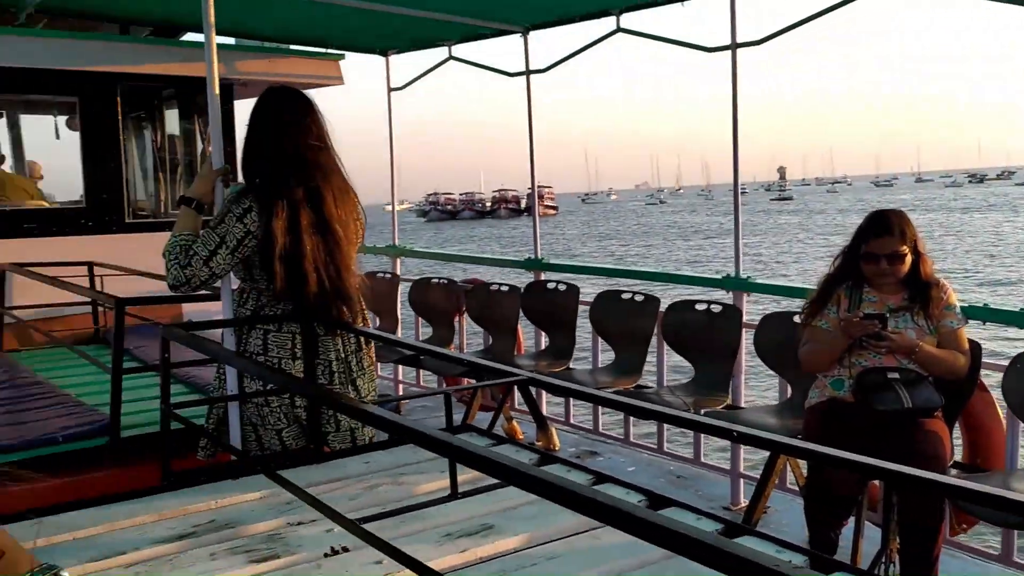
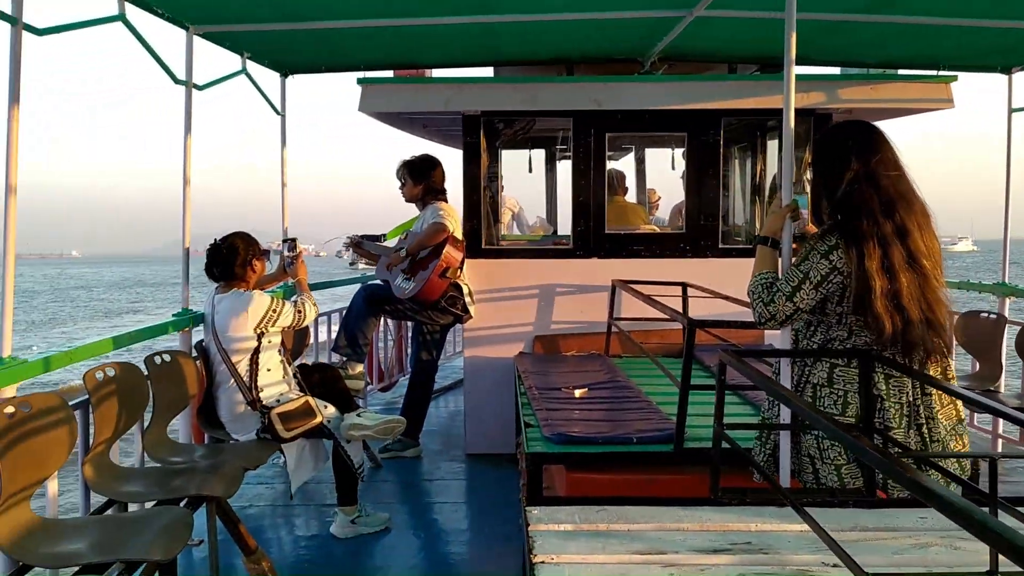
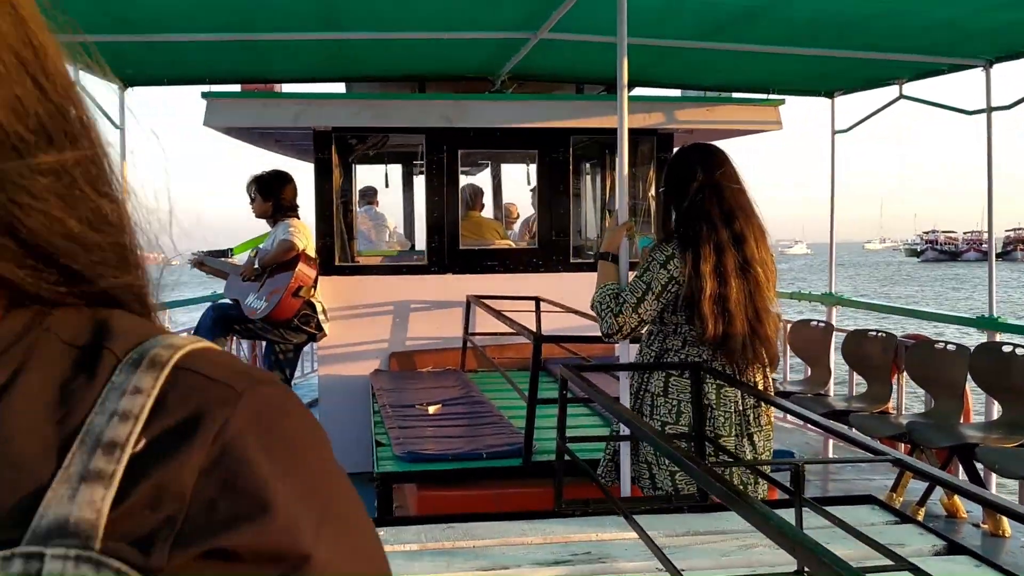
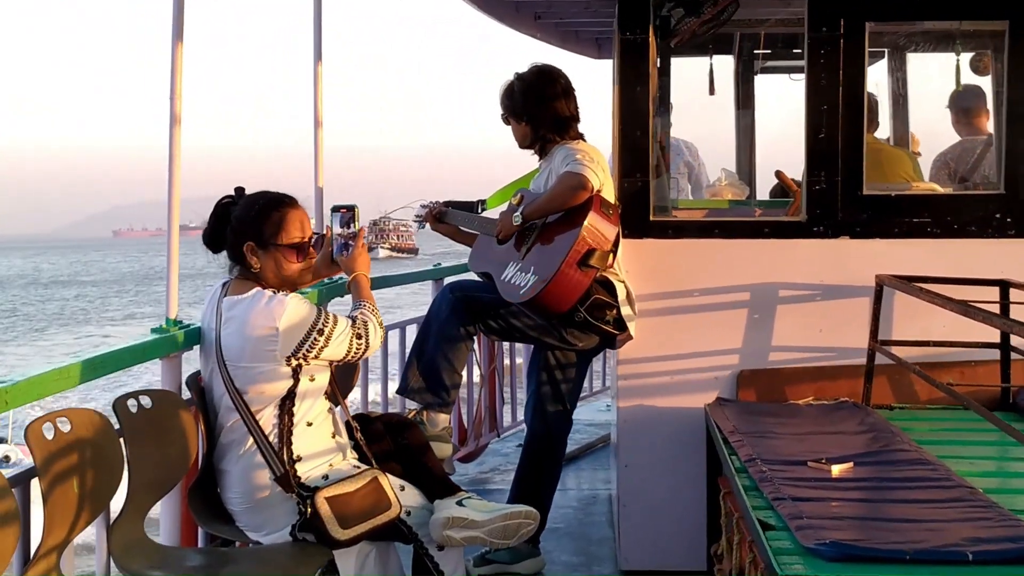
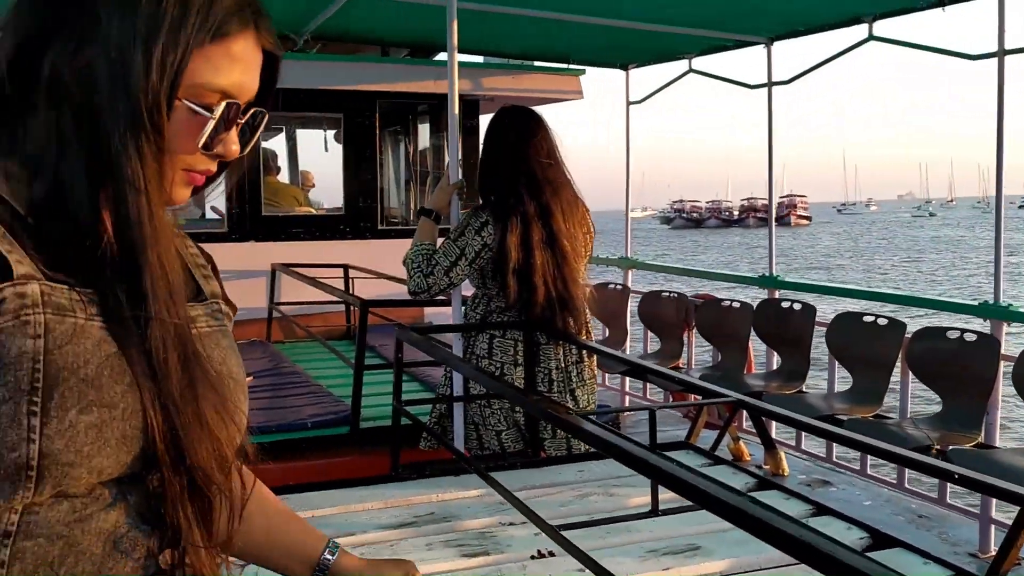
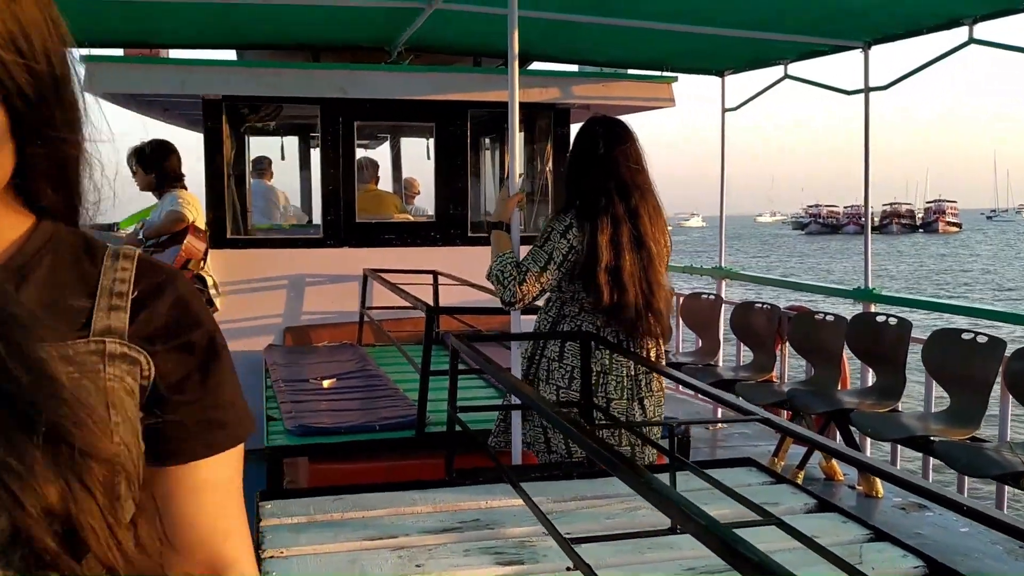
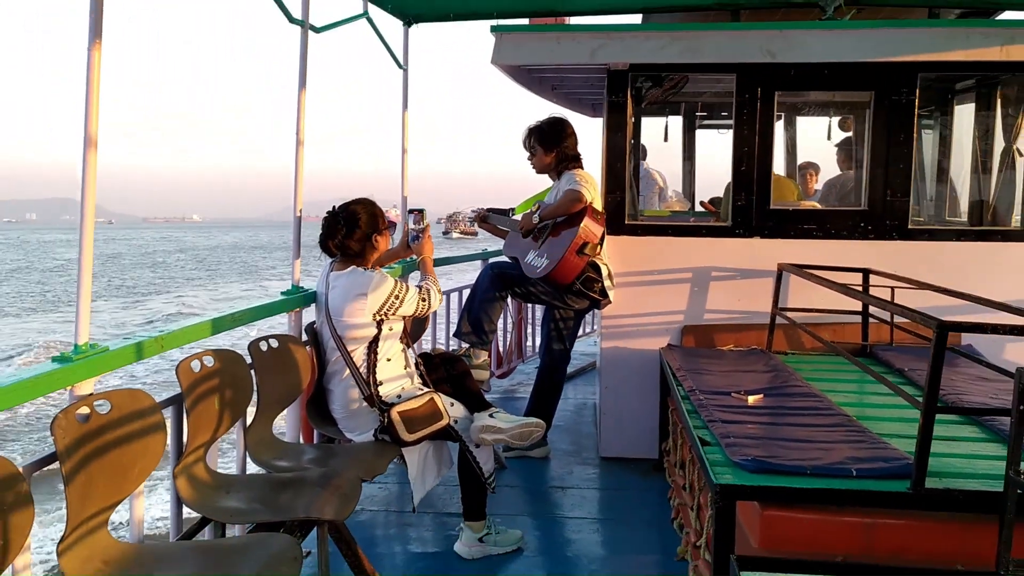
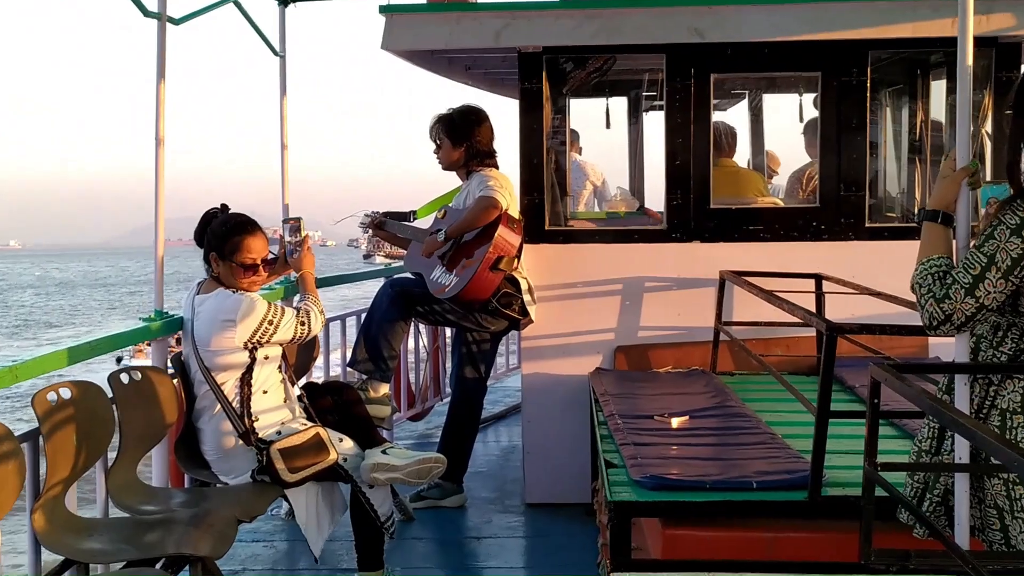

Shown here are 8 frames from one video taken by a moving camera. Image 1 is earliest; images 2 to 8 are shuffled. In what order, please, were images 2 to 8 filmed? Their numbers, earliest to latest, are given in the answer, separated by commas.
5, 6, 3, 2, 8, 4, 7
